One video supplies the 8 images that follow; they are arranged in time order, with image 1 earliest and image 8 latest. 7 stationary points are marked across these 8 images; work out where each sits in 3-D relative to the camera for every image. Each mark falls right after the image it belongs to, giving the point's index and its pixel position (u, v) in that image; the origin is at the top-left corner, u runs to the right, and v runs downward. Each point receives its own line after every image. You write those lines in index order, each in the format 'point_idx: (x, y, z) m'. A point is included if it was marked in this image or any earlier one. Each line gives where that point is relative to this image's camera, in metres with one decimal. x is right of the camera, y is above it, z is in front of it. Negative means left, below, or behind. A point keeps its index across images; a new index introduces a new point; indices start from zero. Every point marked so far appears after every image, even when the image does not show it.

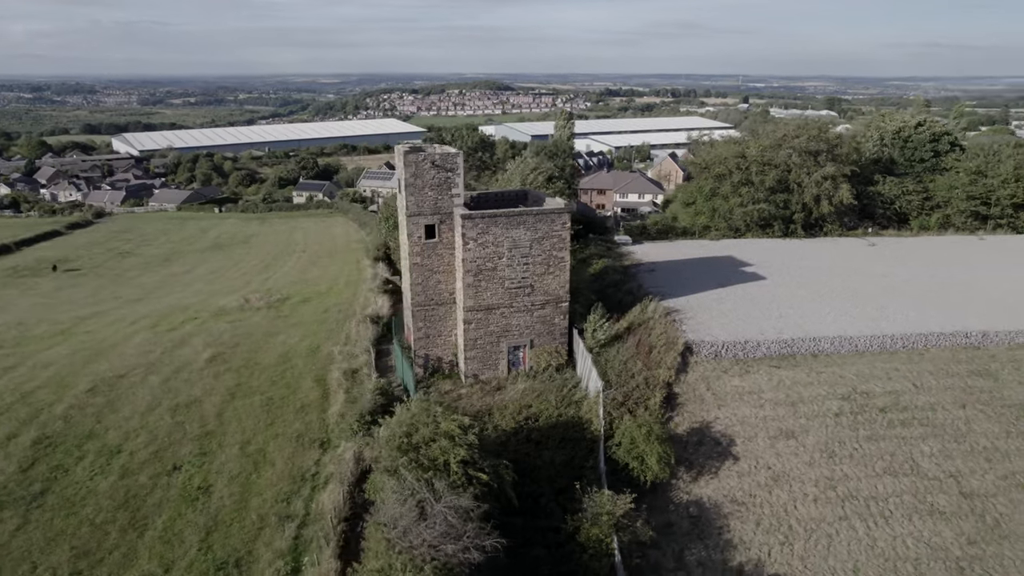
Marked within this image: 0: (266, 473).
0: (-4.0, -3.1, +12.5) m
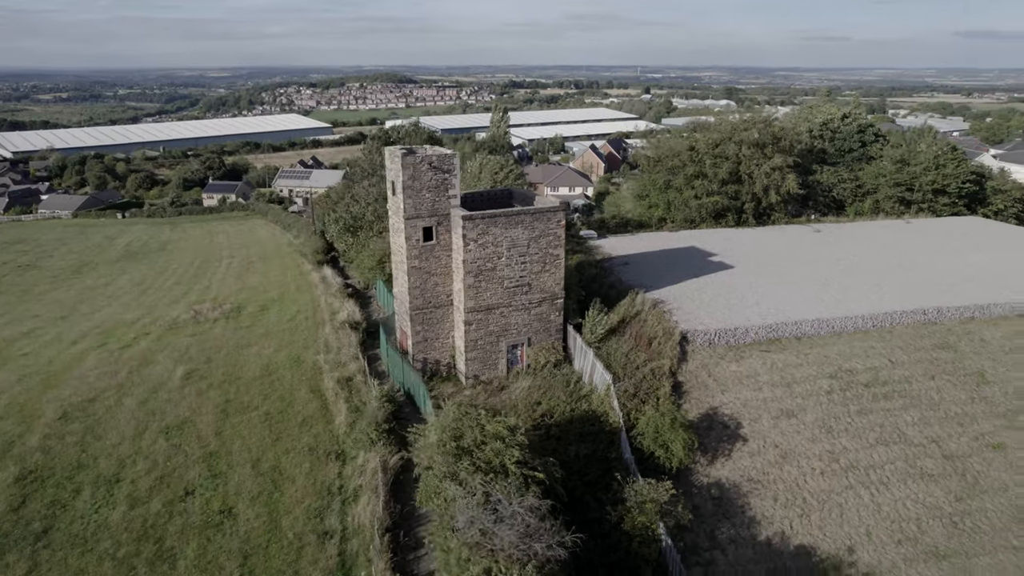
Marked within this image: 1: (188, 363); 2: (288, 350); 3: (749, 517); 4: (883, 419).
0: (-3.6, -3.3, +12.3) m
1: (-7.6, -1.8, +17.5) m
2: (-5.4, -1.5, +18.1) m
3: (+3.6, -3.6, +11.8) m
4: (+6.7, -2.4, +13.5) m
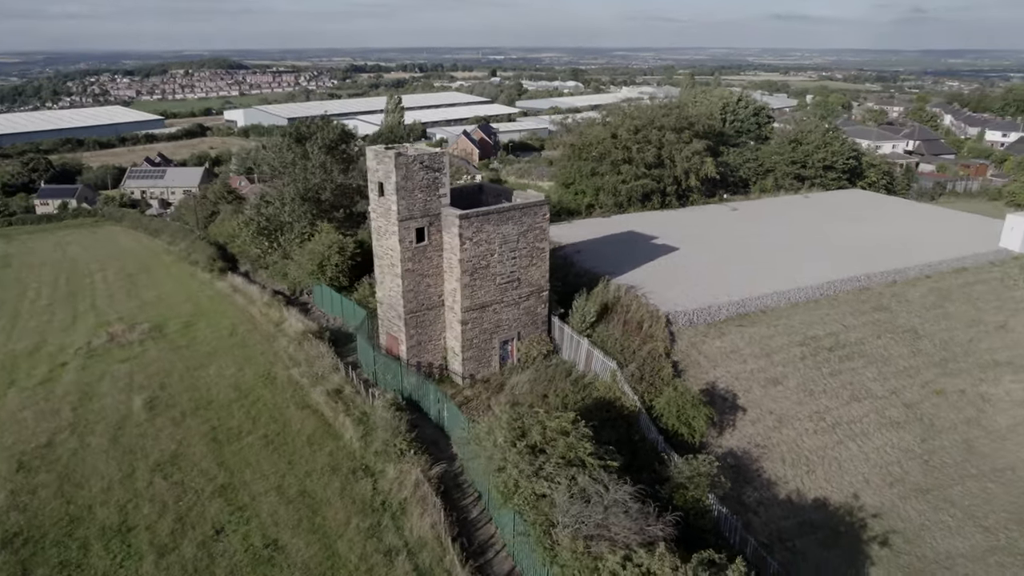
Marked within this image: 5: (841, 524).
0: (-2.8, -3.5, +11.8) m
1: (-8.0, -2.2, +16.1) m
2: (-5.9, -1.8, +17.1) m
3: (+4.3, -3.3, +12.9) m
4: (+6.9, -1.8, +15.2) m
5: (+5.1, -3.8, +12.0) m
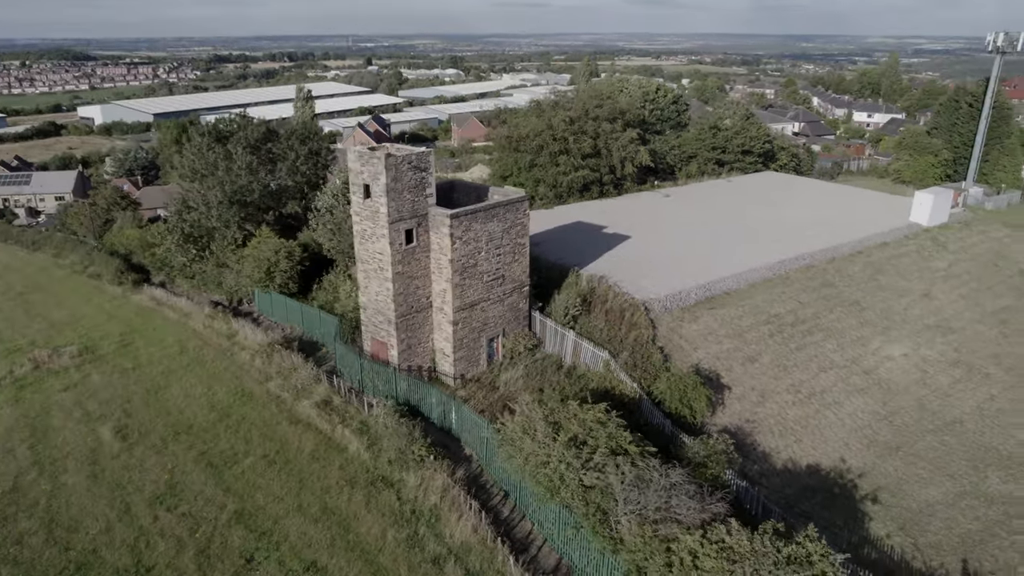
0: (-2.3, -3.7, +11.6) m
1: (-8.1, -2.6, +14.9) m
2: (-6.3, -2.1, +16.2) m
3: (+4.6, -3.0, +13.8) m
4: (+6.6, -1.4, +16.4) m
5: (+5.6, -3.4, +13.1) m
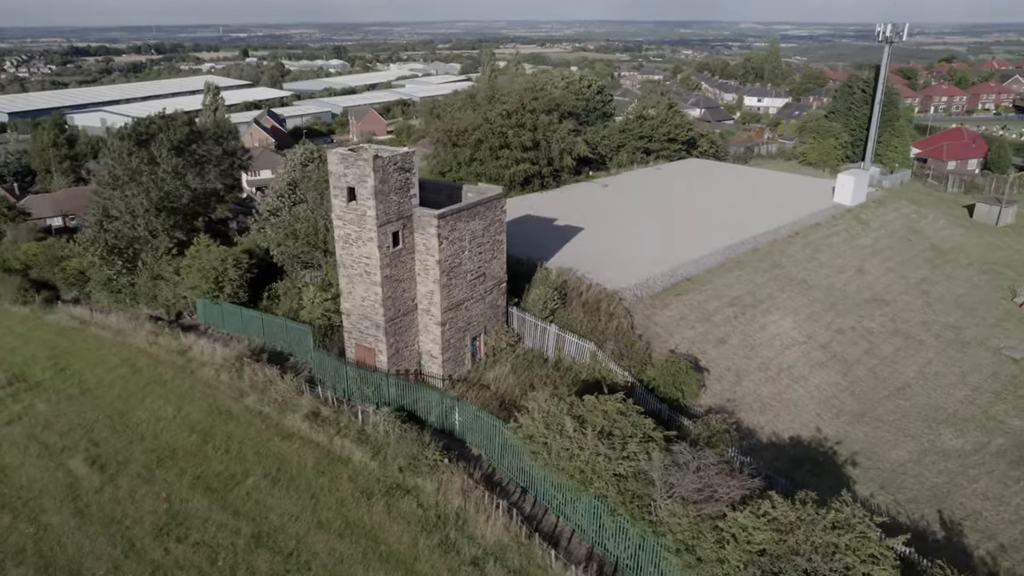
0: (-1.8, -3.8, +11.4) m
1: (-8.1, -3.0, +13.9) m
2: (-6.6, -2.4, +15.4) m
3: (+4.6, -2.7, +14.6) m
4: (+6.1, -1.0, +17.5) m
5: (+5.7, -3.1, +14.0) m
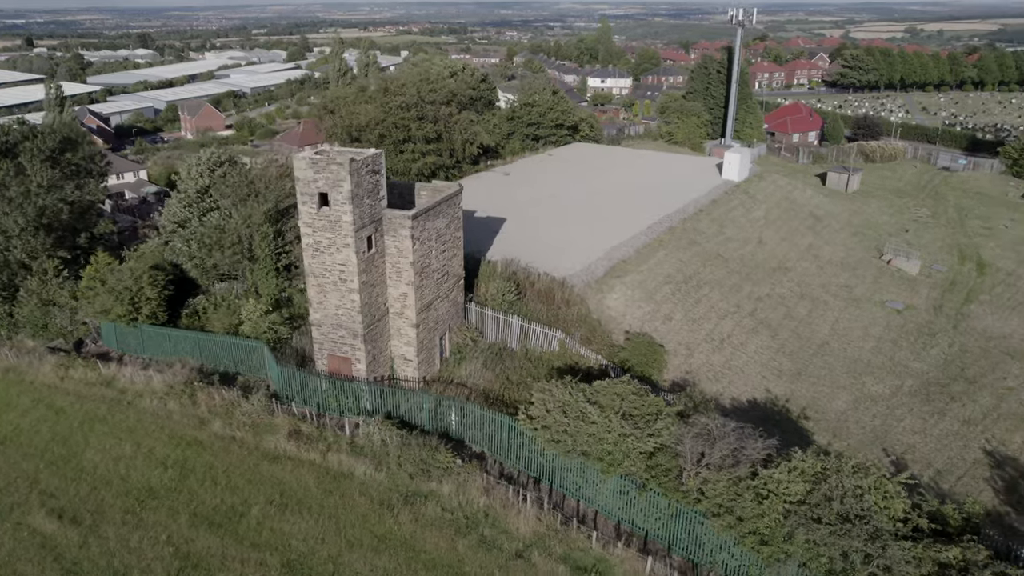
0: (-1.3, -3.9, +11.3) m
1: (-8.0, -3.6, +12.3) m
2: (-6.9, -2.8, +14.1) m
3: (+4.2, -2.2, +15.8) m
4: (+4.9, -0.3, +18.9) m
5: (+5.4, -2.5, +15.5) m
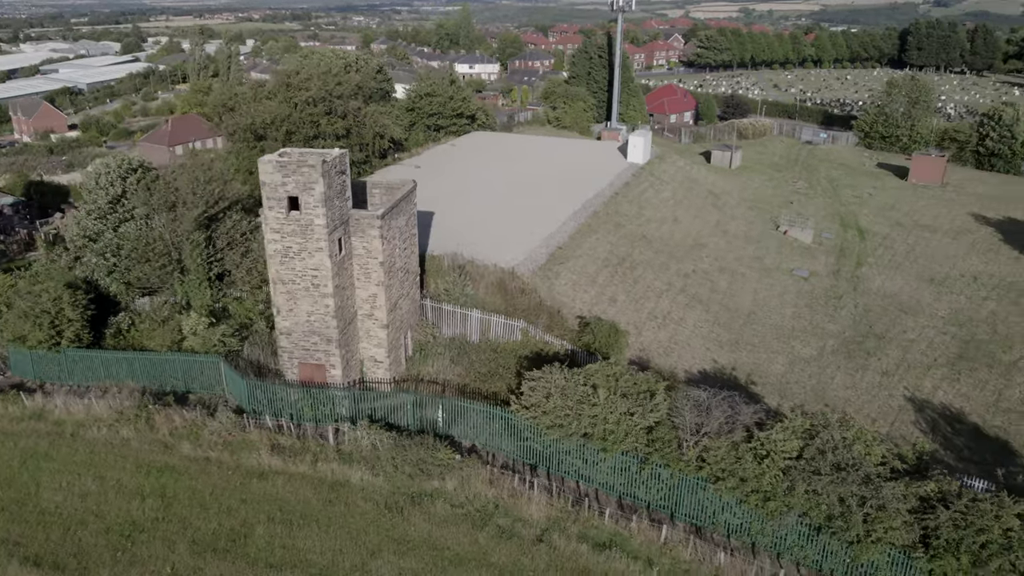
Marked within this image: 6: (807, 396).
0: (-1.0, -3.9, +11.4) m
1: (-7.8, -4.1, +11.2) m
2: (-7.0, -3.2, +13.1) m
3: (+3.5, -1.8, +16.8) m
4: (+3.5, +0.2, +19.9) m
5: (+4.7, -2.0, +16.7) m
6: (+6.4, -2.3, +16.3) m
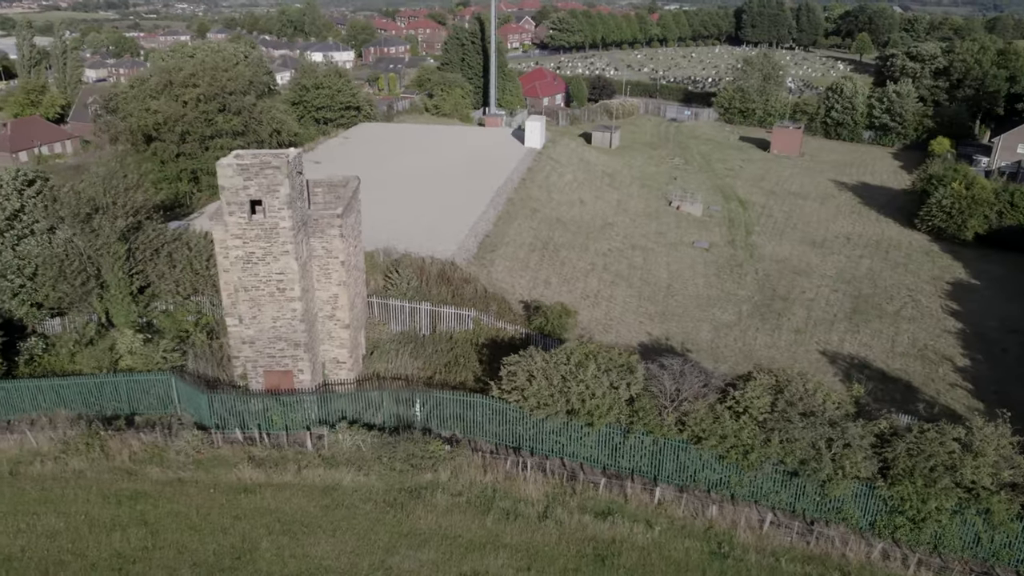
0: (-0.8, -3.7, +11.7) m
1: (-7.4, -4.5, +10.1) m
2: (-7.2, -3.5, +12.2) m
3: (+2.3, -1.3, +17.7) m
4: (+1.6, +0.7, +20.7) m
5: (+3.6, -1.4, +17.9) m
6: (+5.3, -1.6, +17.8) m
